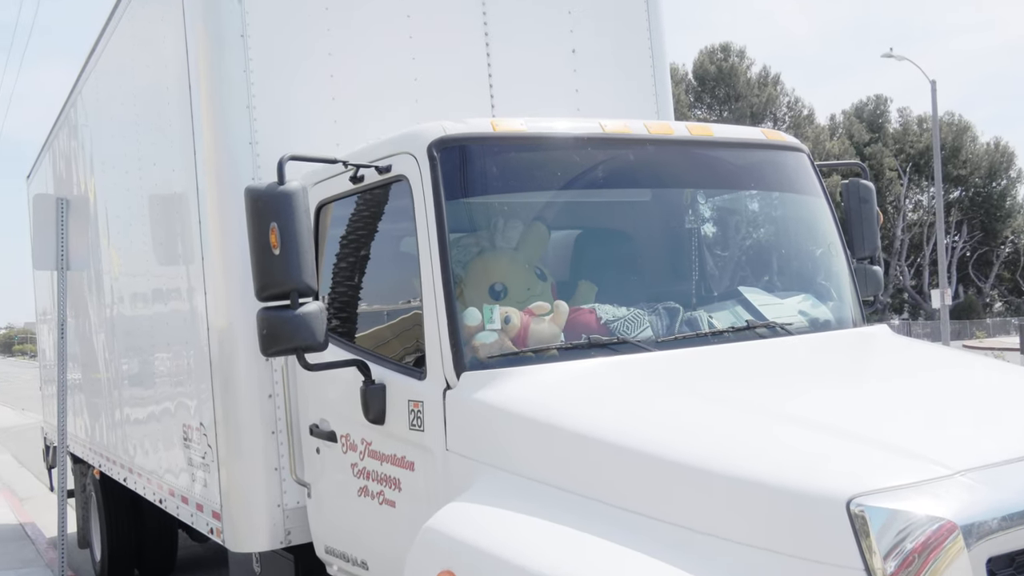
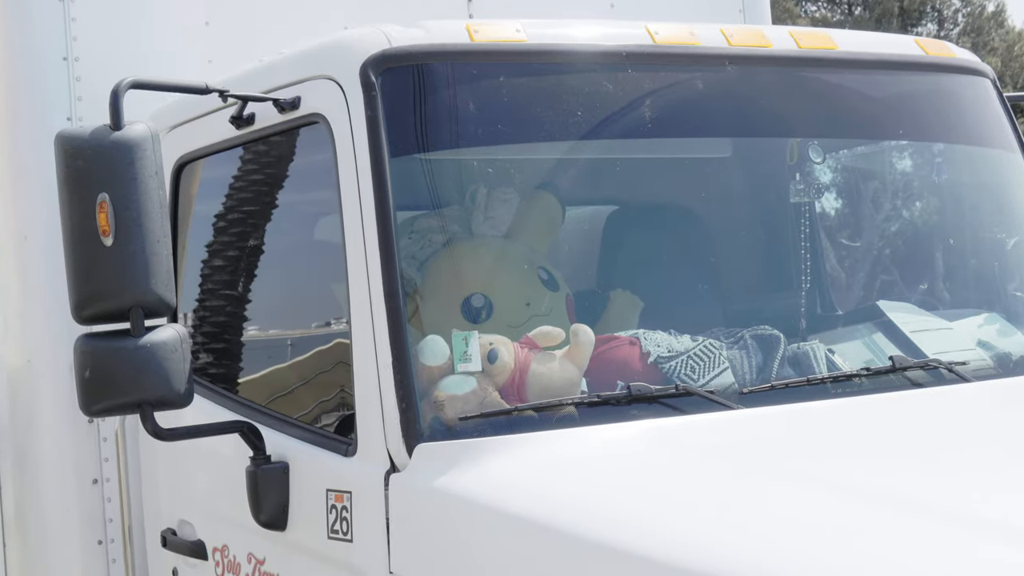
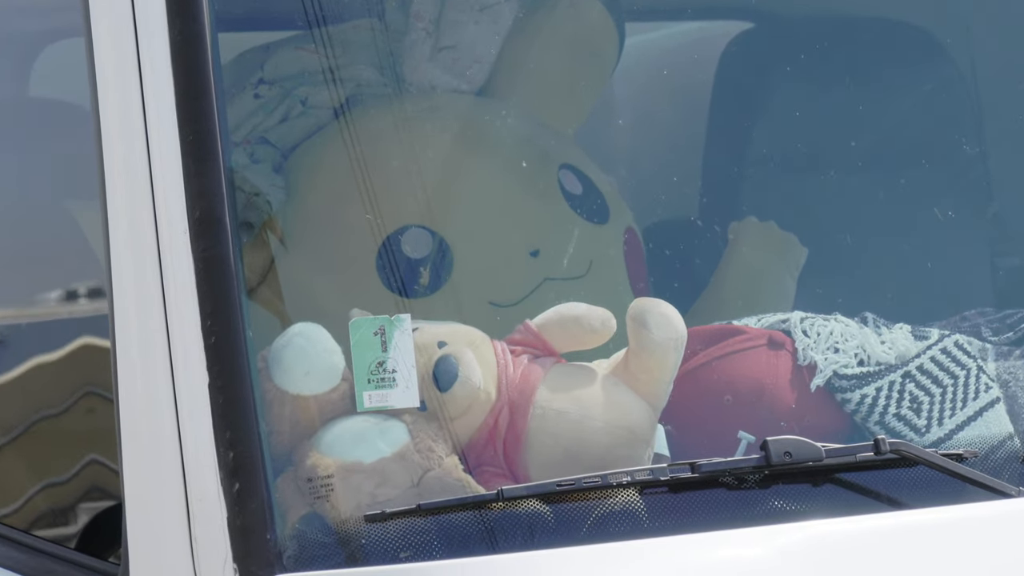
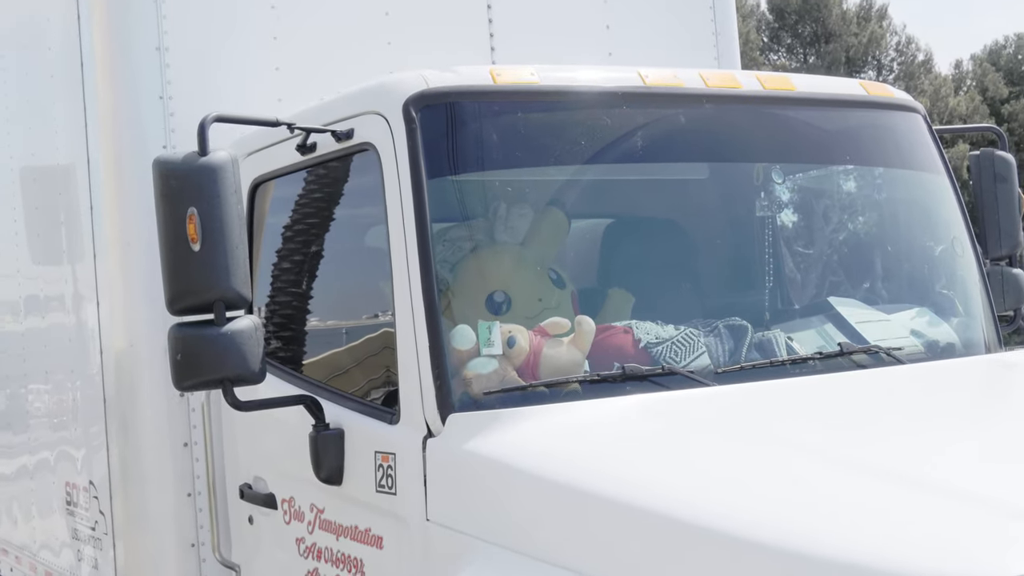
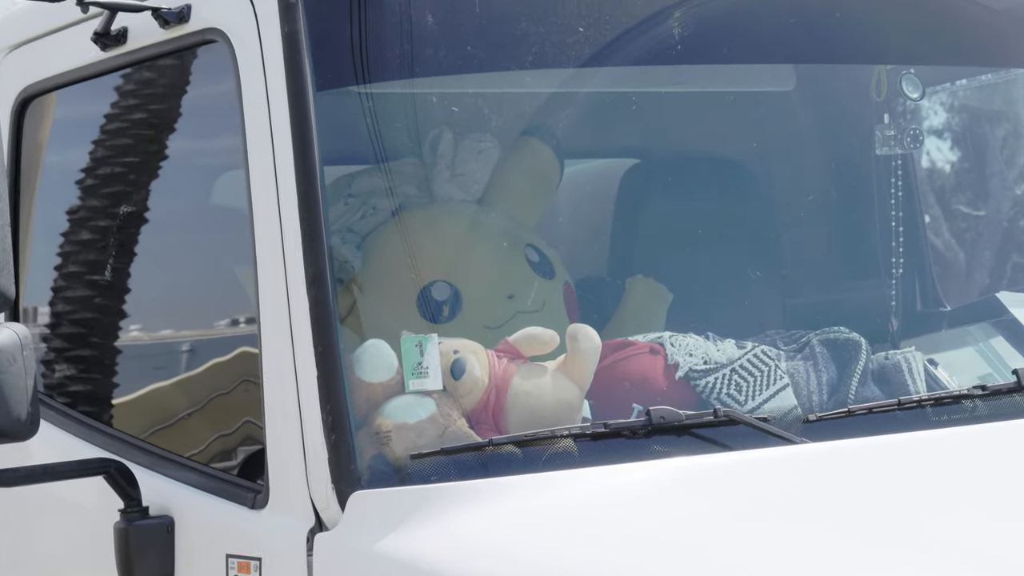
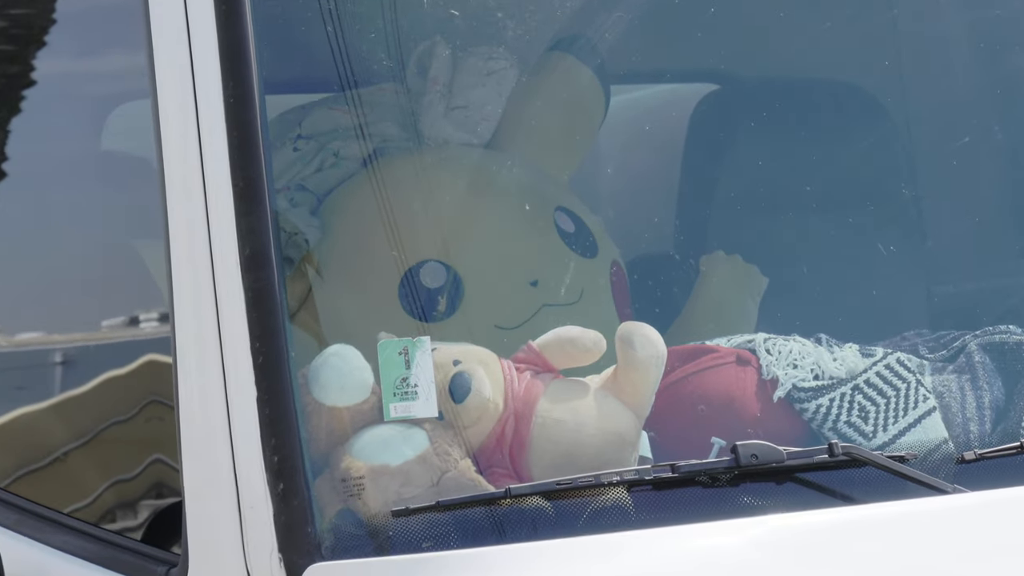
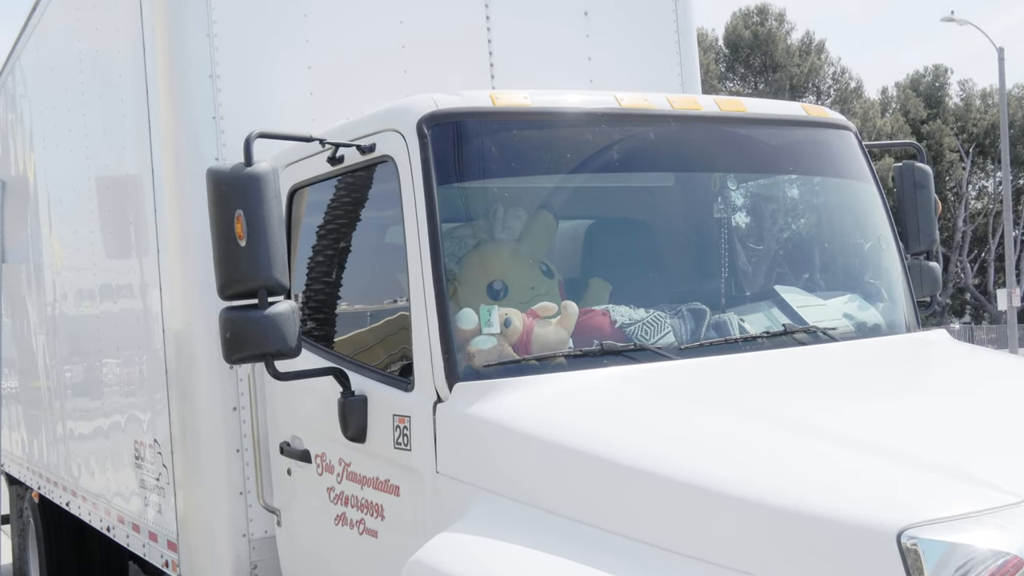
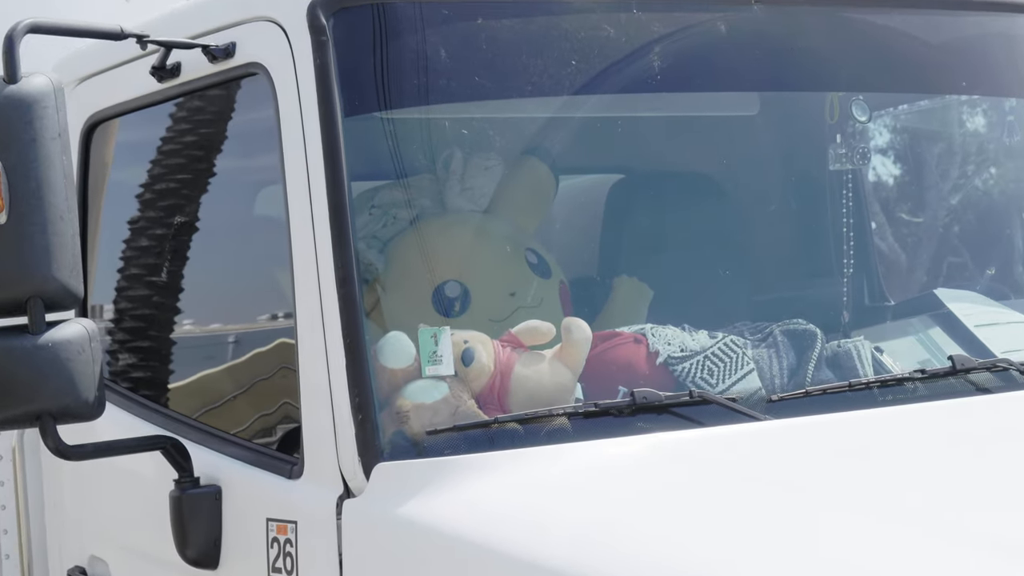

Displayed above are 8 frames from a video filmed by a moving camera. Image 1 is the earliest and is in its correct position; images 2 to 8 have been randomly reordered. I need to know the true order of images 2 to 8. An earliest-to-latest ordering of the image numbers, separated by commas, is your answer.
7, 4, 2, 8, 5, 6, 3
